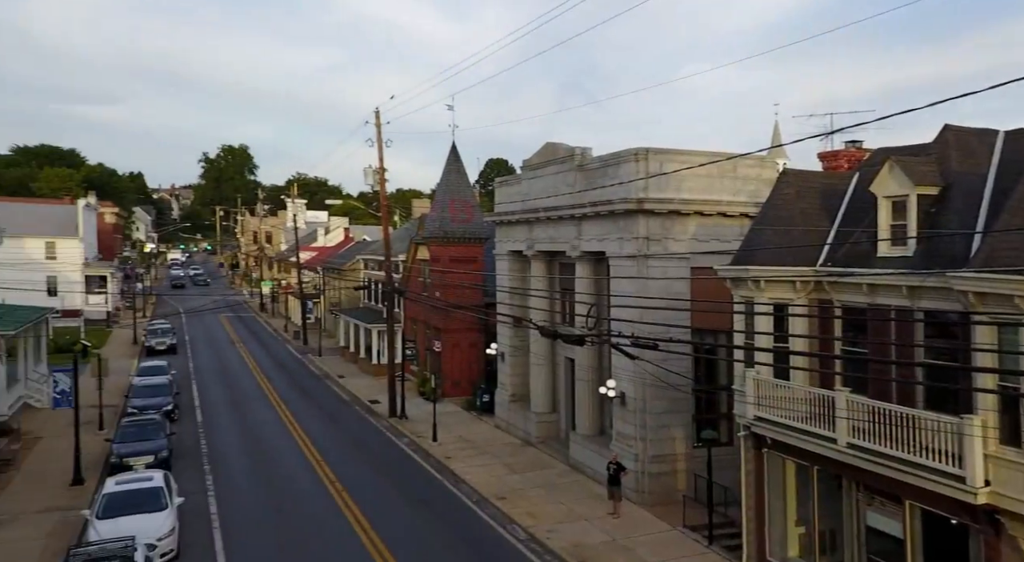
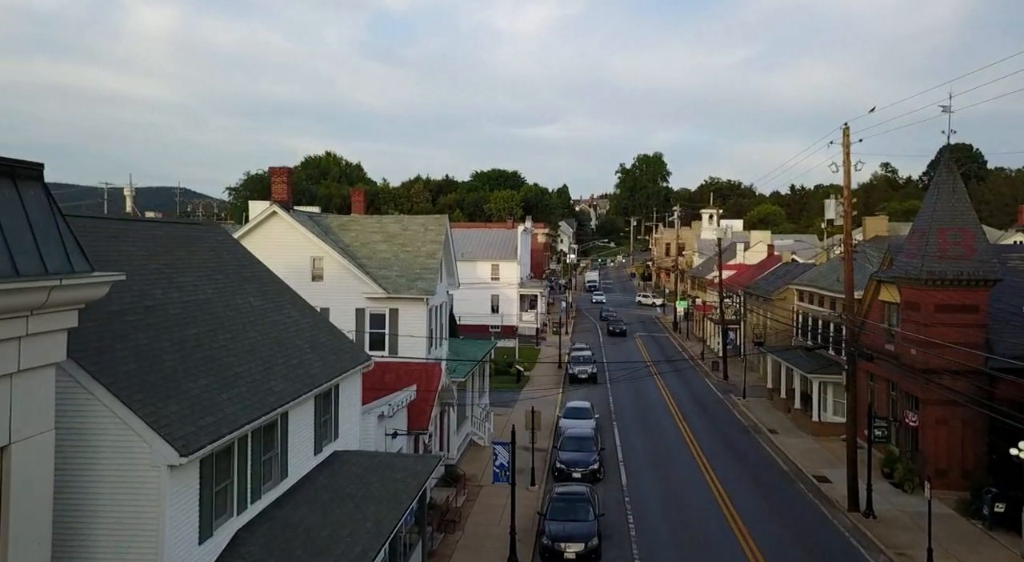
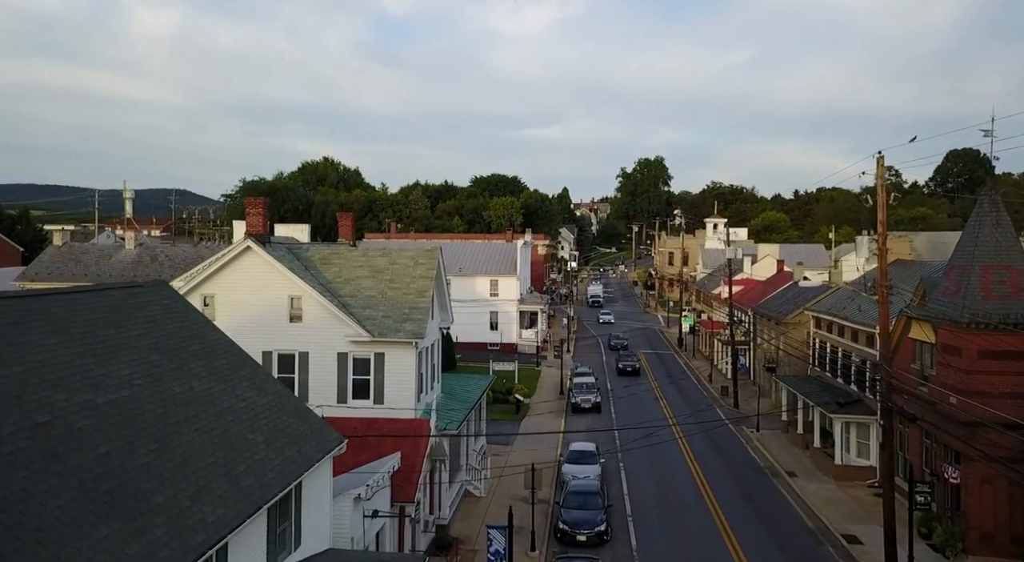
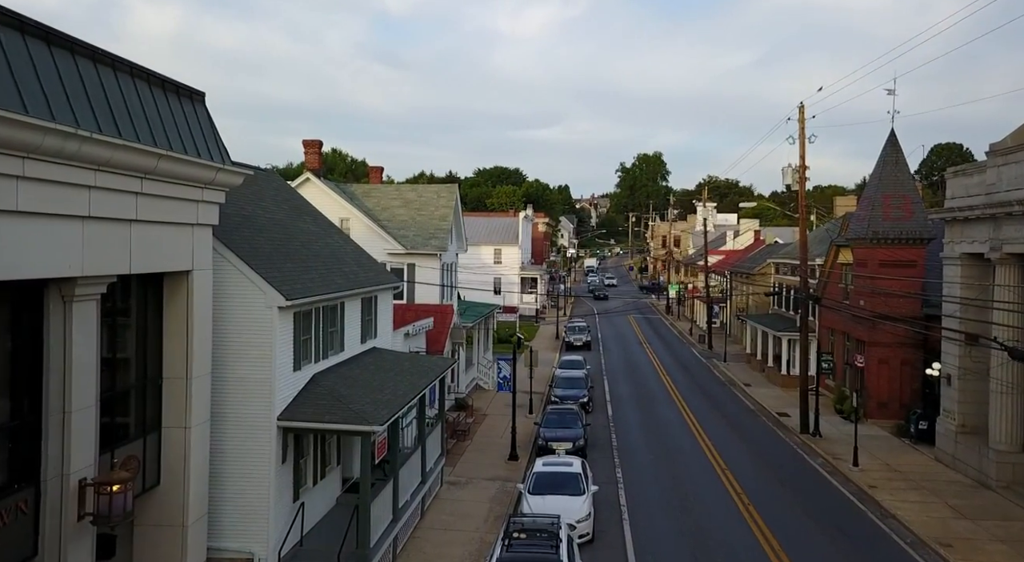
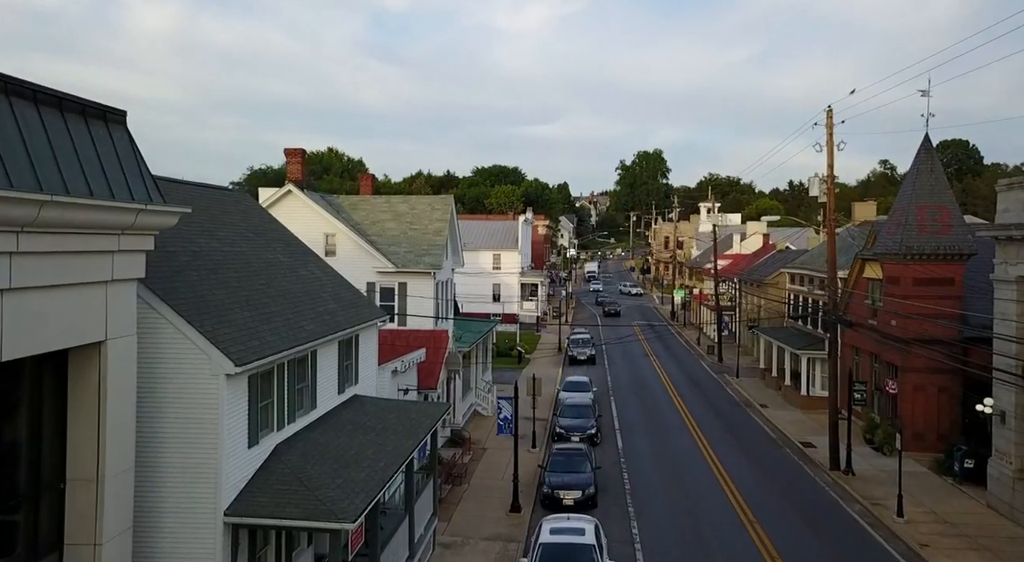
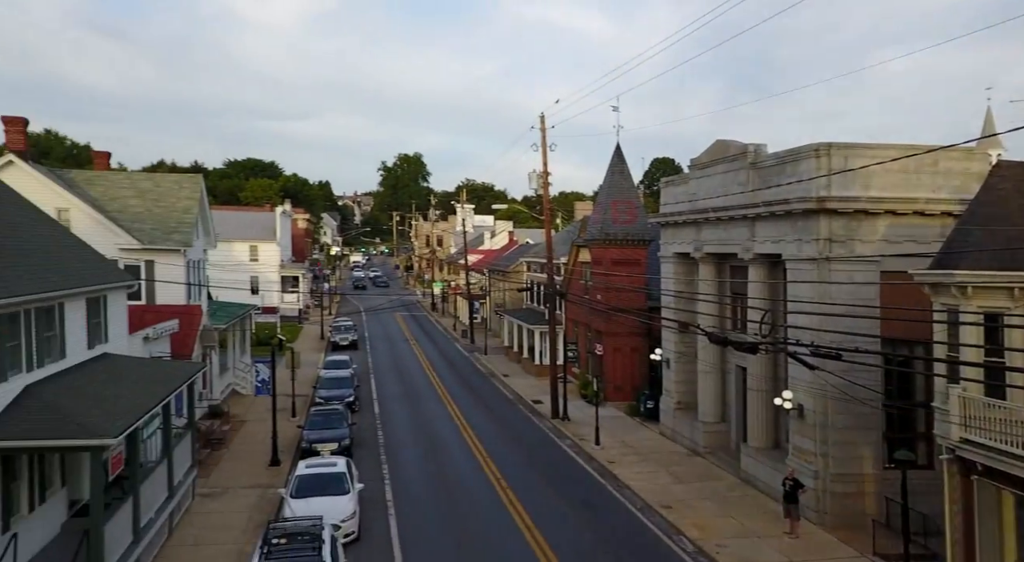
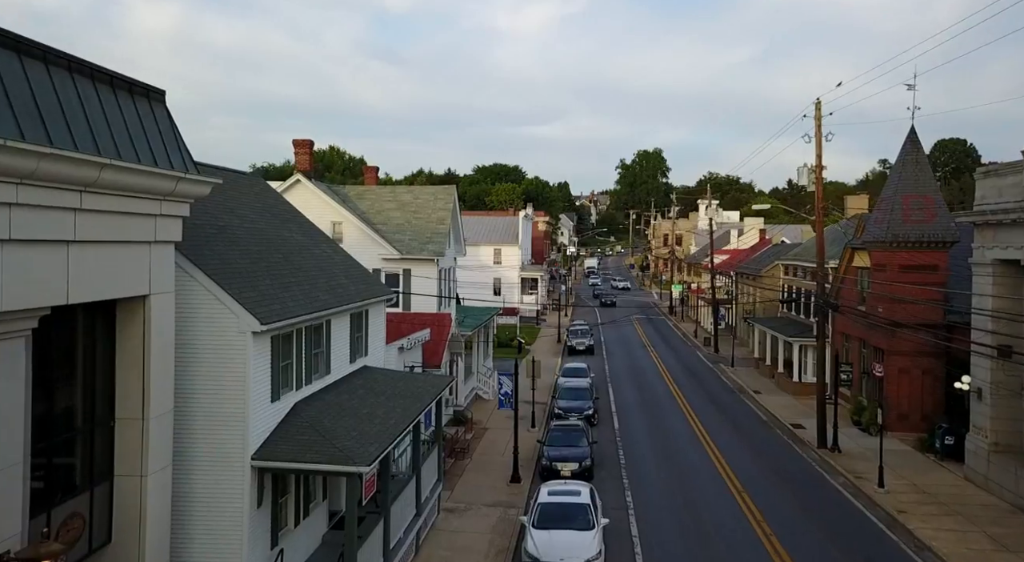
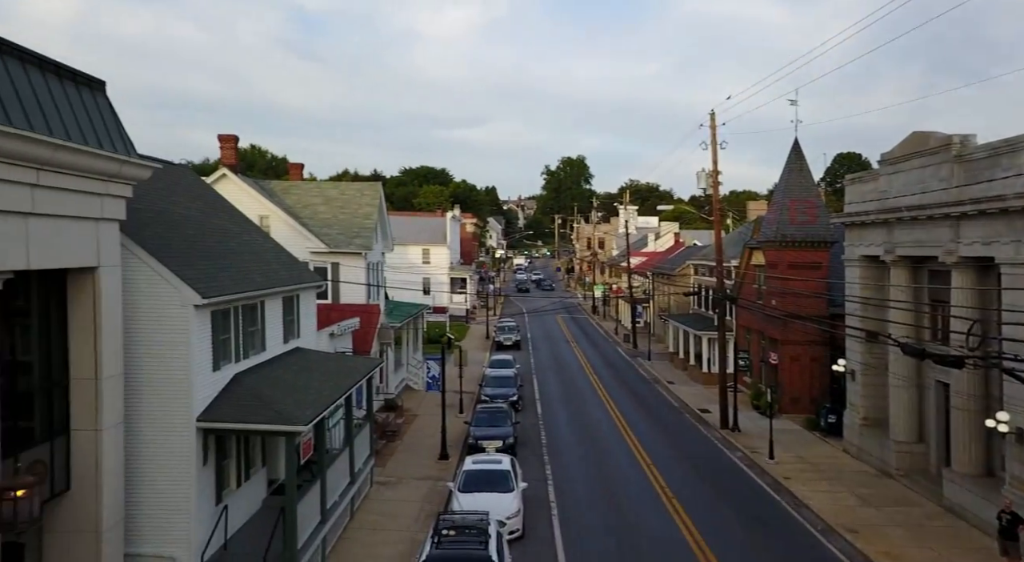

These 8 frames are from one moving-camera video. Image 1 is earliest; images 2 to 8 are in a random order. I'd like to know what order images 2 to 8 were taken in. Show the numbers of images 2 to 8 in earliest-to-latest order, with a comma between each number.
6, 8, 4, 7, 5, 2, 3
